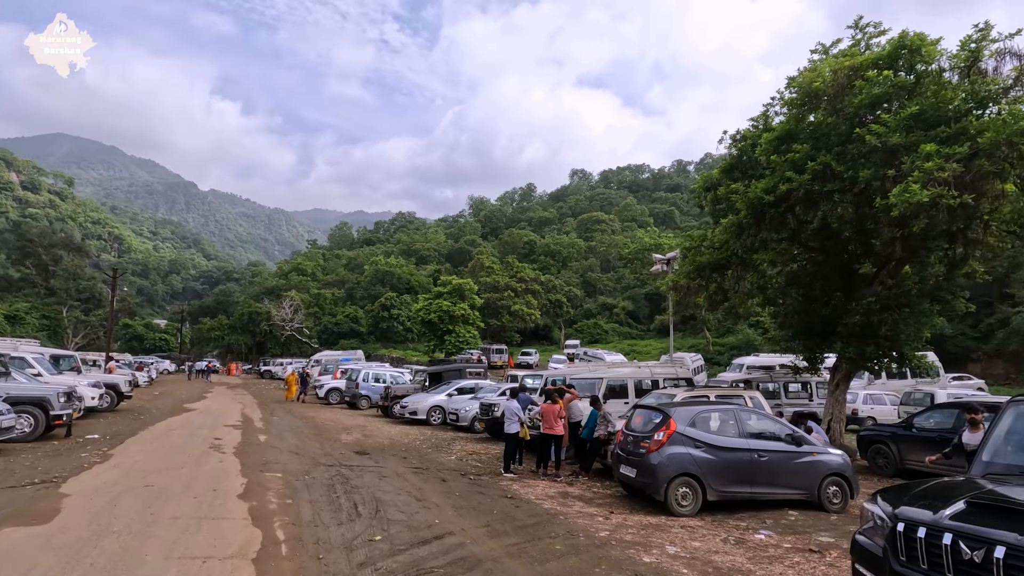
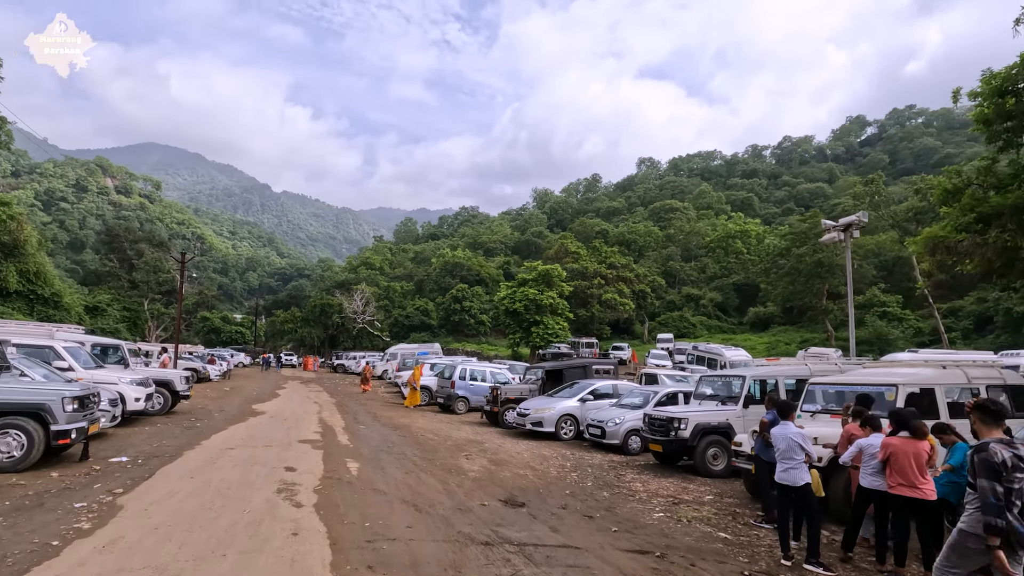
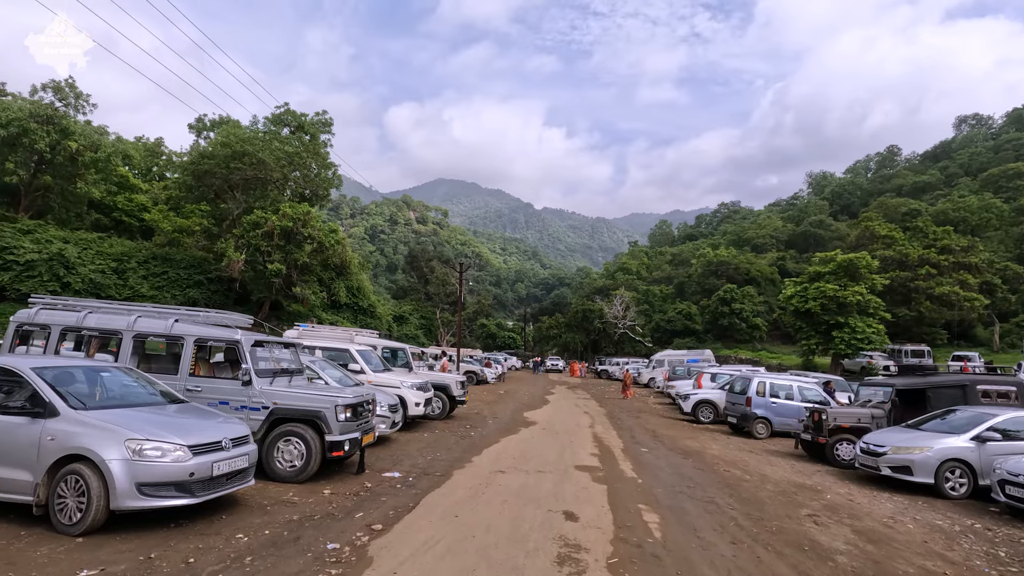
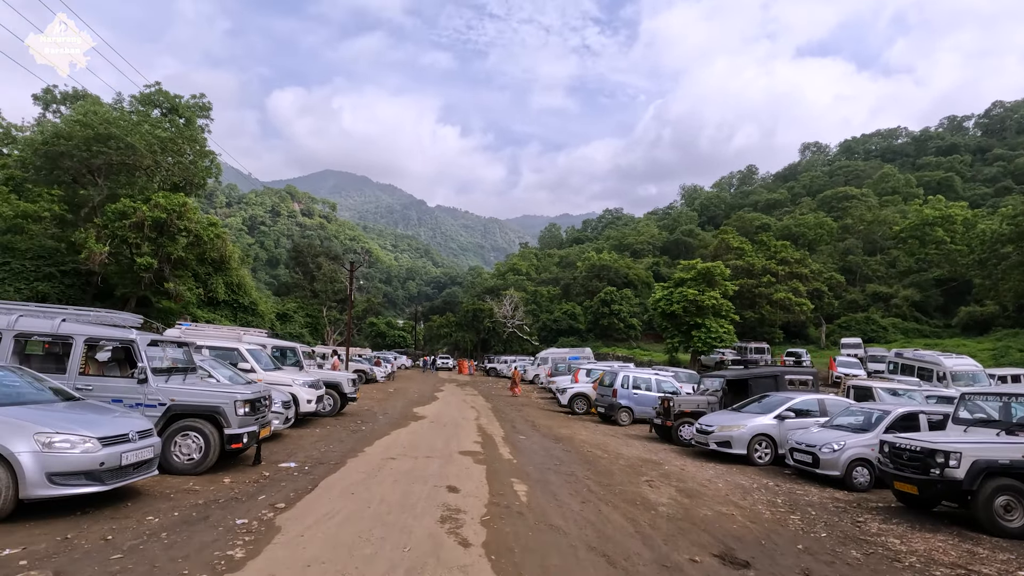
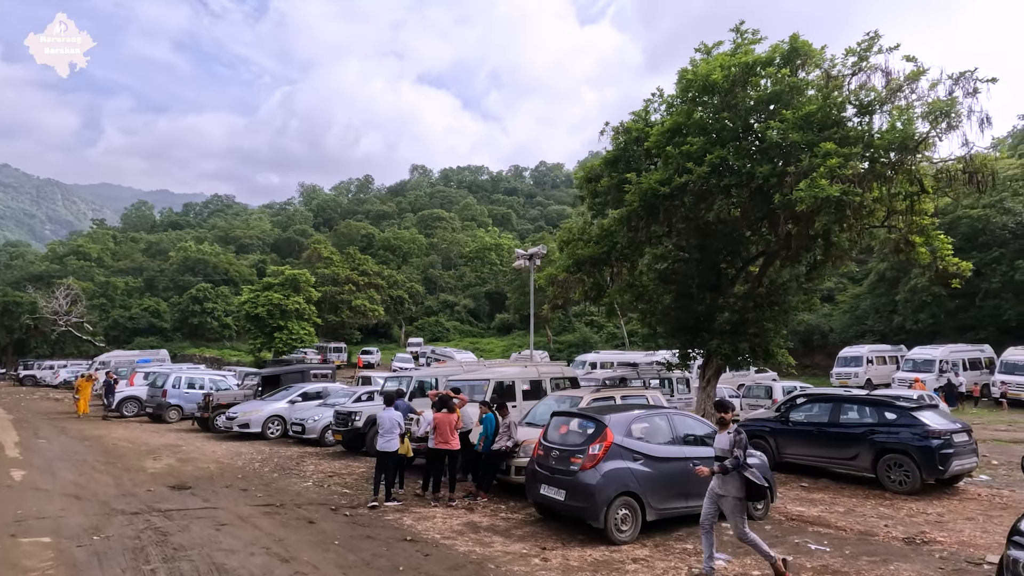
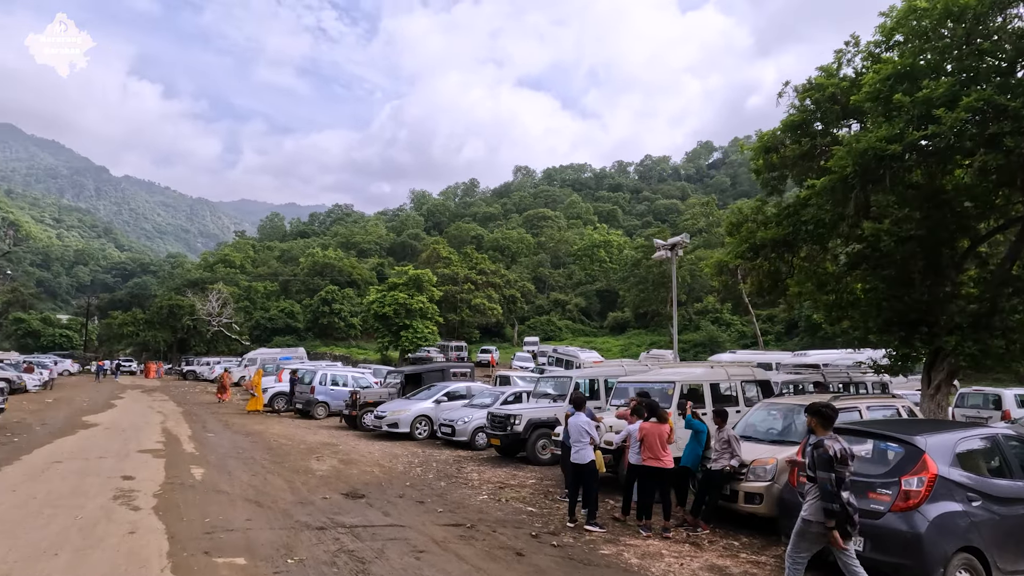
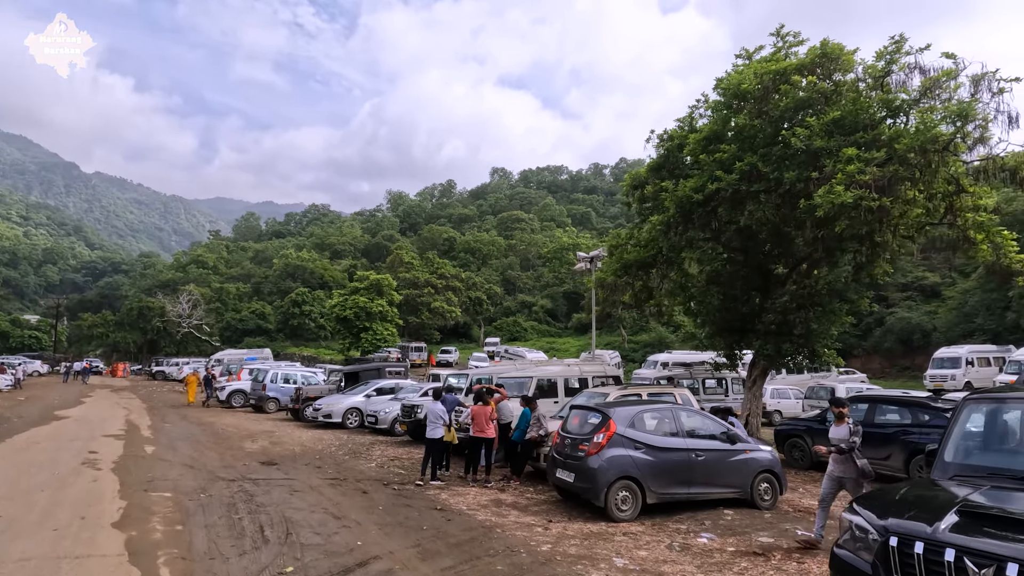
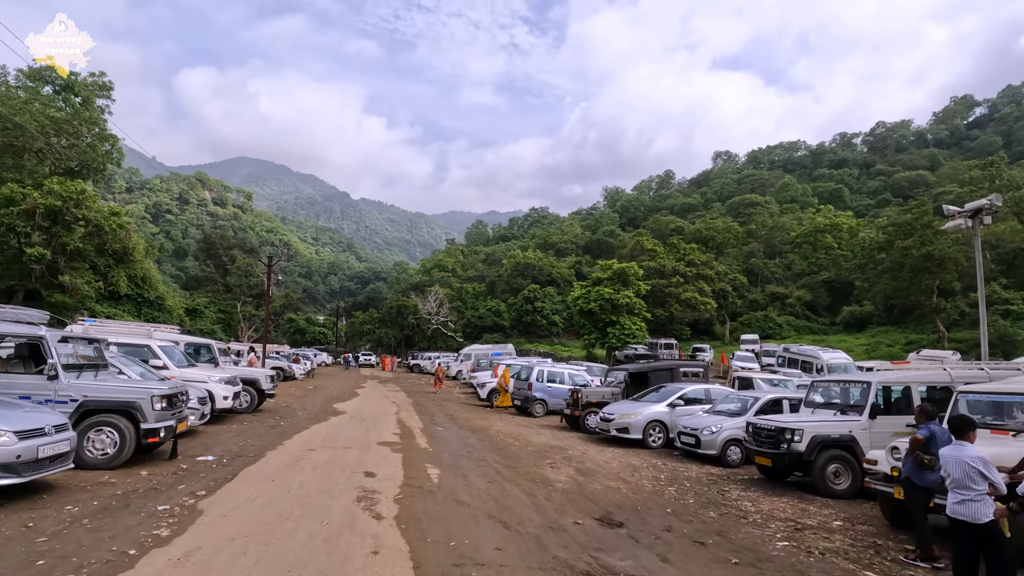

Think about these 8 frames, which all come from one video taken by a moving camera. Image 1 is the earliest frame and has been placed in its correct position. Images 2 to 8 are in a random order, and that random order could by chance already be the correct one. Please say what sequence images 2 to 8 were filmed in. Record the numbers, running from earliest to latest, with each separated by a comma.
7, 5, 6, 2, 8, 4, 3
